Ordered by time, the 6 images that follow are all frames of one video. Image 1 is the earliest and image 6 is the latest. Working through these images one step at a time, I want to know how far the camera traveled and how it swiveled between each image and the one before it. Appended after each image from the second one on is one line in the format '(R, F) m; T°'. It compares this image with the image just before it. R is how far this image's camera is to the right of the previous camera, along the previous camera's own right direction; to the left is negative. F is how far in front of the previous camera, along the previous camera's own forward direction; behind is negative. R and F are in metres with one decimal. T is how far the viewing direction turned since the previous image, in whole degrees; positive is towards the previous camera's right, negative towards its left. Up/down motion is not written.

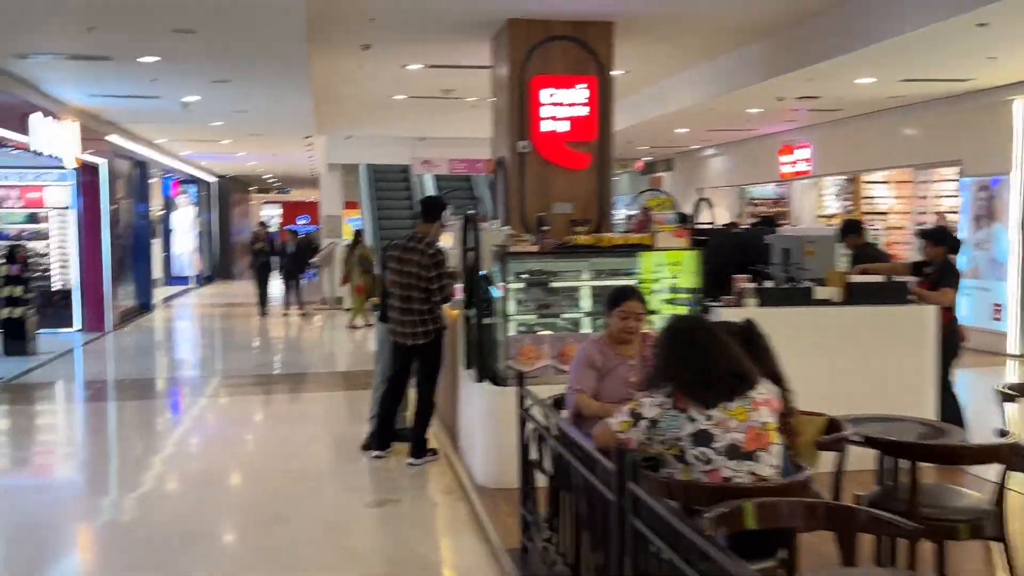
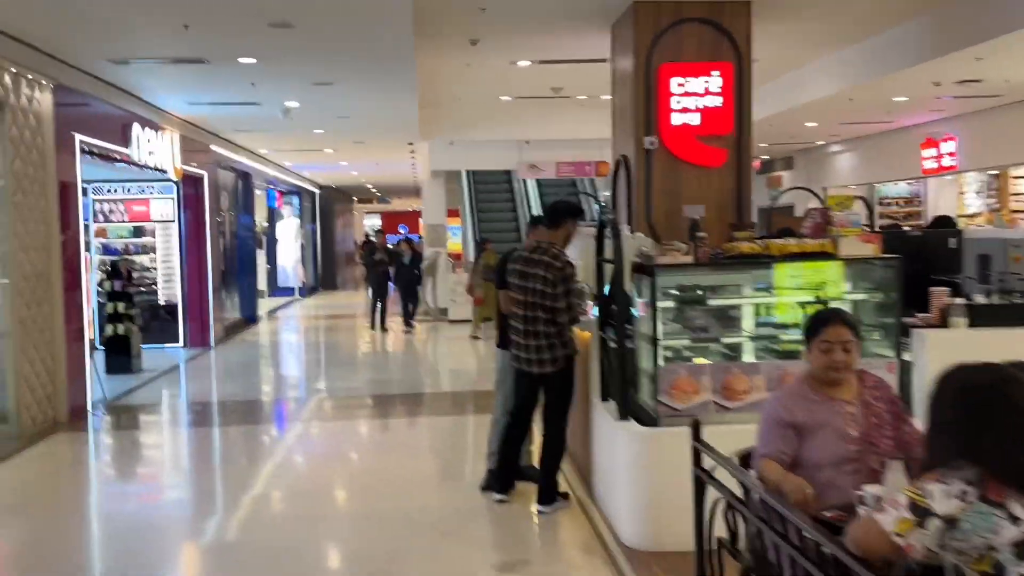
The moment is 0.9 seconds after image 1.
(-0.2, +0.6) m; -6°
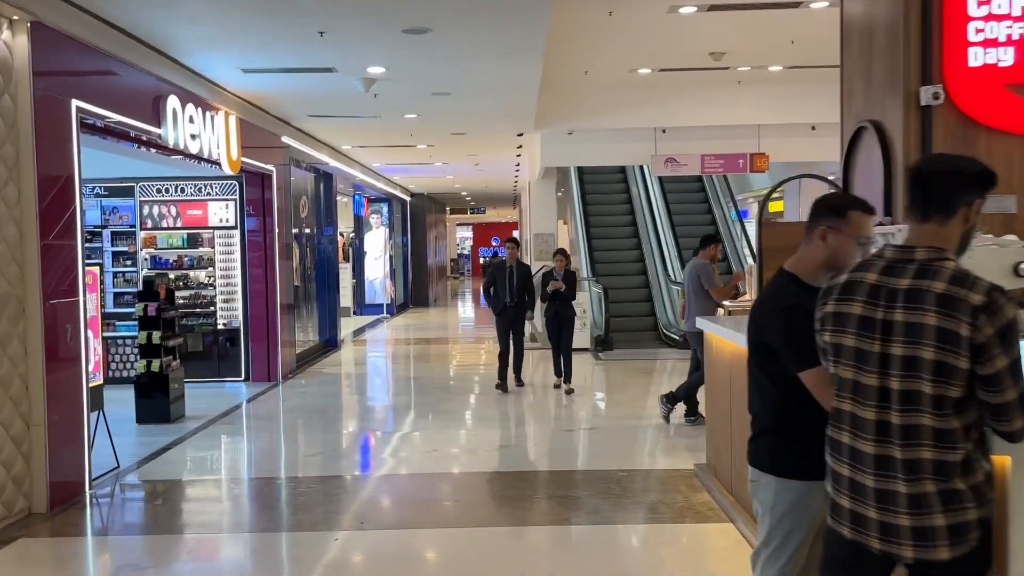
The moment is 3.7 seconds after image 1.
(-0.4, +2.0) m; -6°
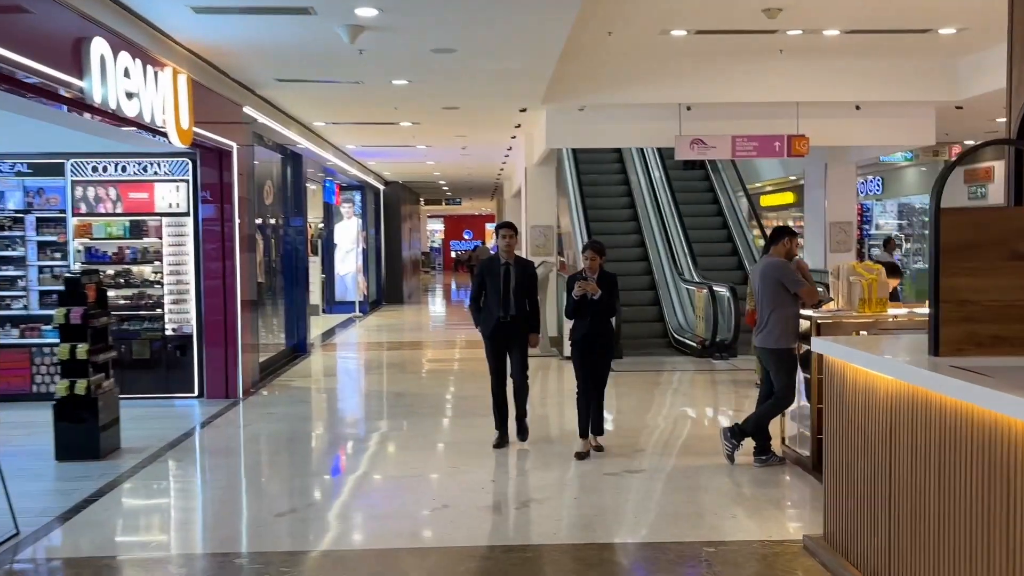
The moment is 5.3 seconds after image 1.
(-0.3, +1.2) m; +2°
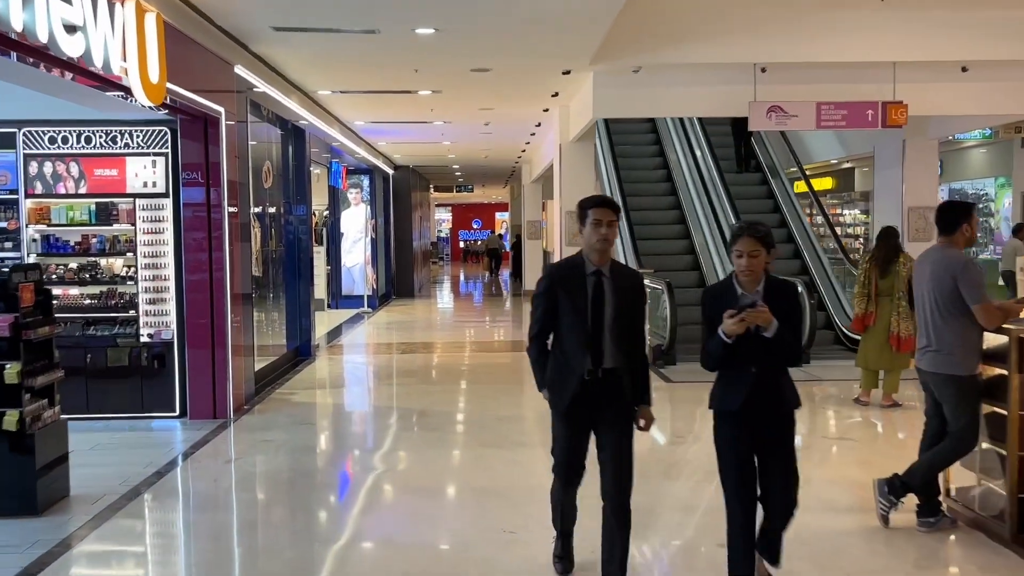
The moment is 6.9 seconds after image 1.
(-0.3, +1.2) m; 0°
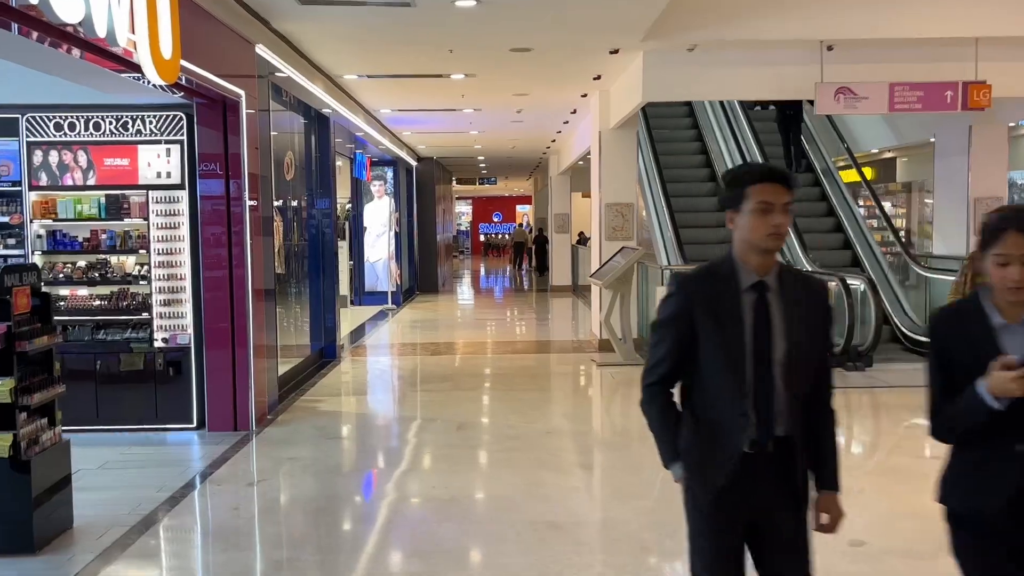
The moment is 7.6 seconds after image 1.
(-0.2, +0.5) m; -1°
